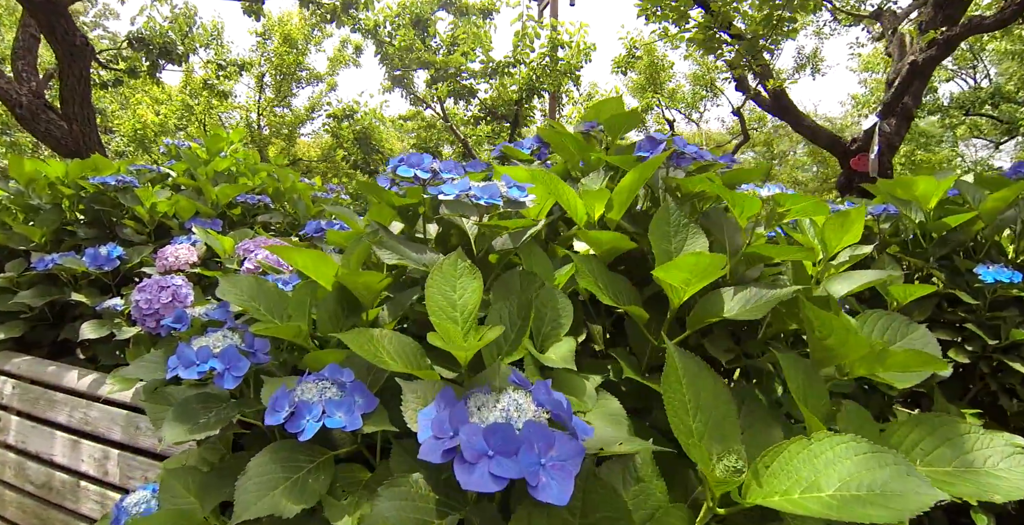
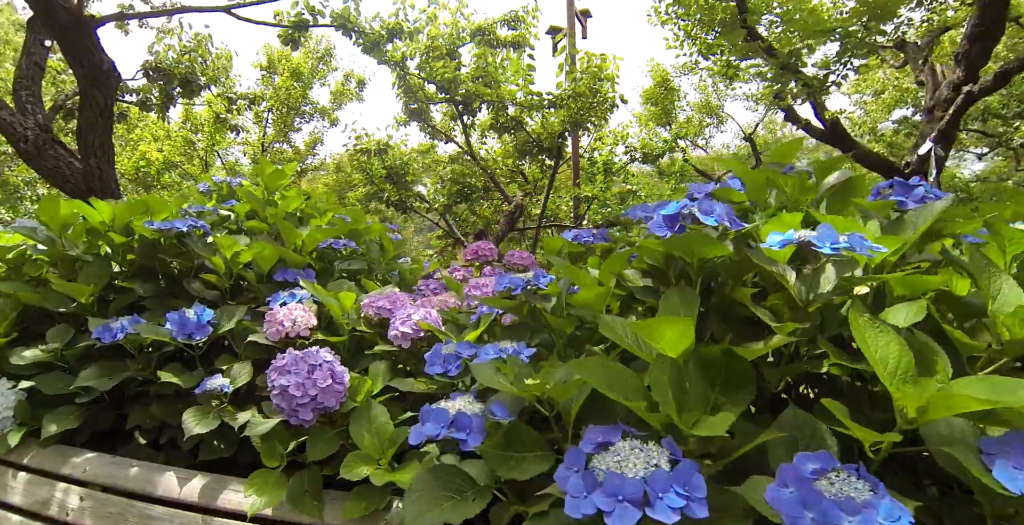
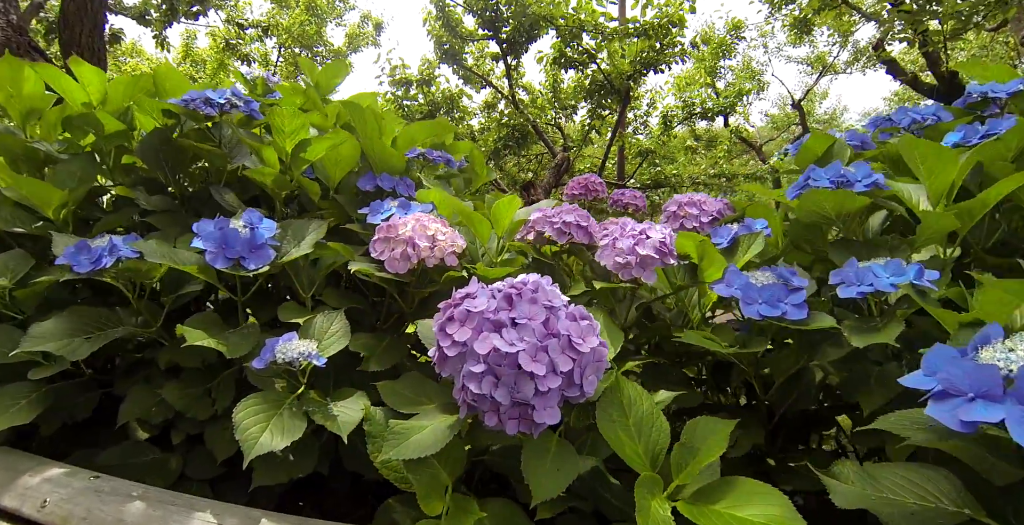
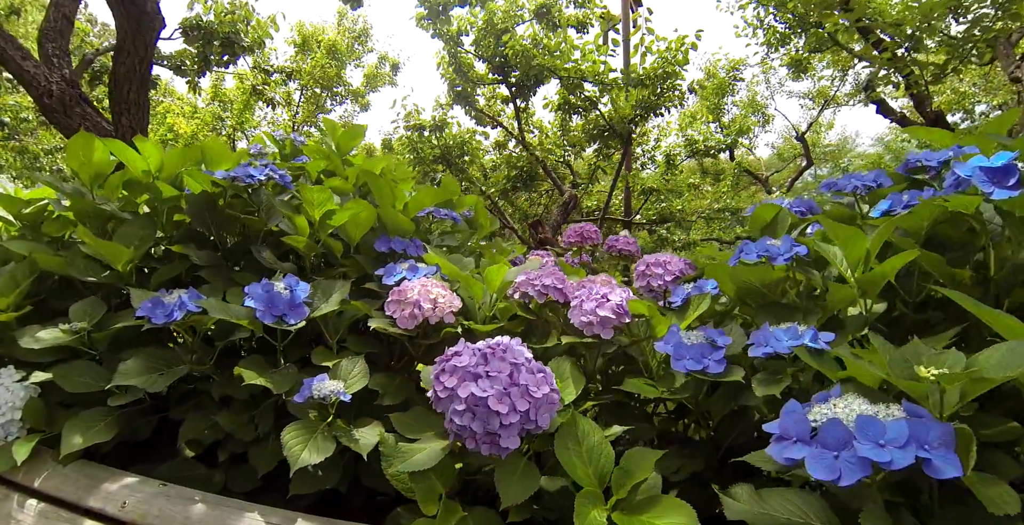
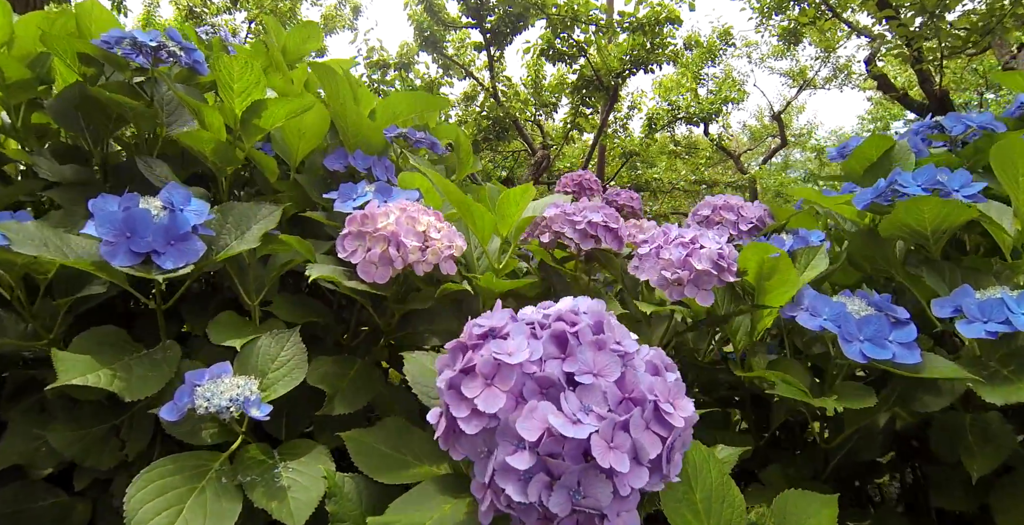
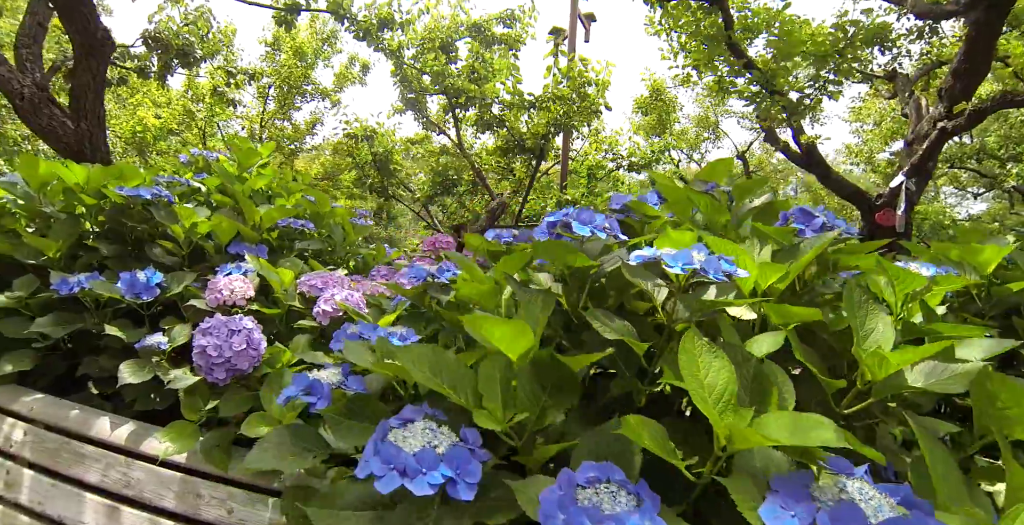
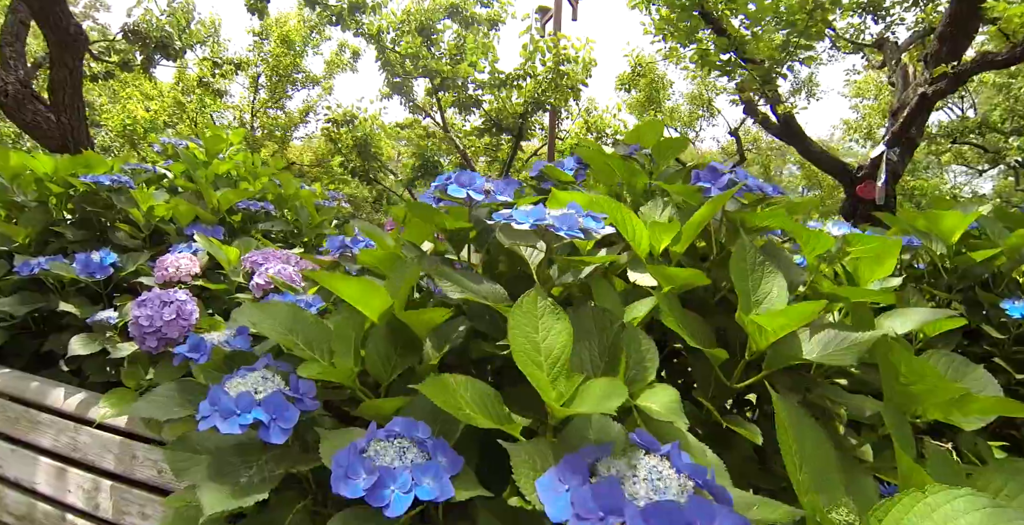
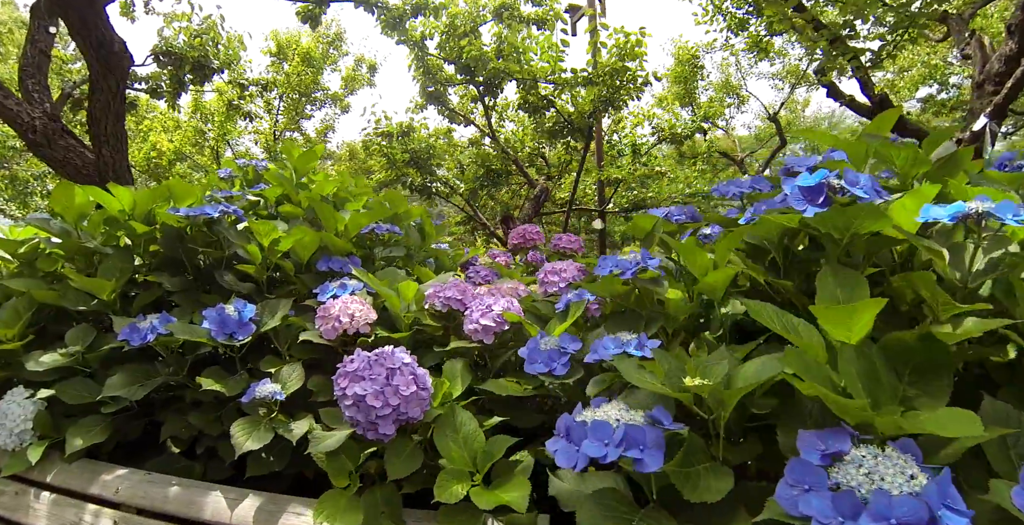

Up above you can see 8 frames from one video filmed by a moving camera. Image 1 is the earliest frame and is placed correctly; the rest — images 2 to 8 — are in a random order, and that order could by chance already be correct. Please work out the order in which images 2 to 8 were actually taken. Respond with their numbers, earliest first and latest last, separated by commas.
7, 6, 2, 8, 4, 3, 5
